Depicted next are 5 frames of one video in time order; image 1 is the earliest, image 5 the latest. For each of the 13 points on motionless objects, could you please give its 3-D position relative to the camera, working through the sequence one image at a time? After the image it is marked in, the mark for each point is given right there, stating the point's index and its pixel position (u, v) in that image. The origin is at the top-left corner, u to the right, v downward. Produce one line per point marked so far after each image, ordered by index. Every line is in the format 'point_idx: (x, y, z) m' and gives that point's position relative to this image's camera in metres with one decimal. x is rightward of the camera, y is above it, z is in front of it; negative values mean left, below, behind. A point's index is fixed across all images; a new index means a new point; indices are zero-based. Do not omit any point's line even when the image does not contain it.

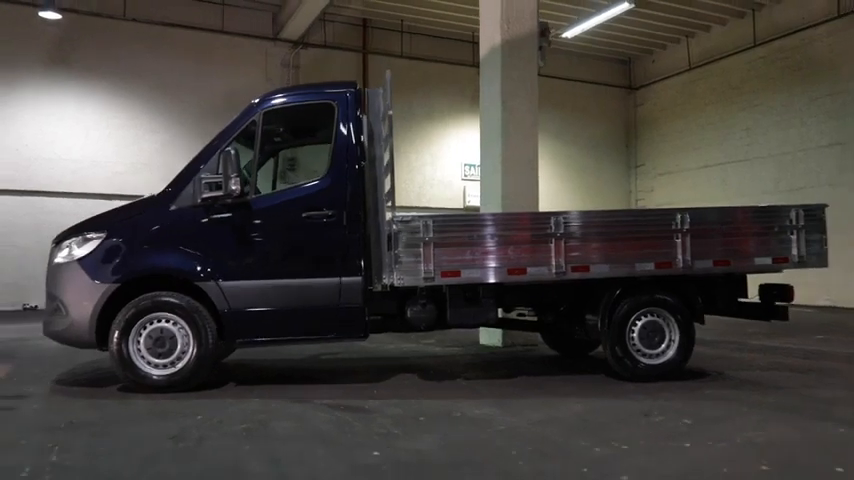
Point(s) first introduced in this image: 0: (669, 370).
0: (+2.4, -1.3, +5.4) m
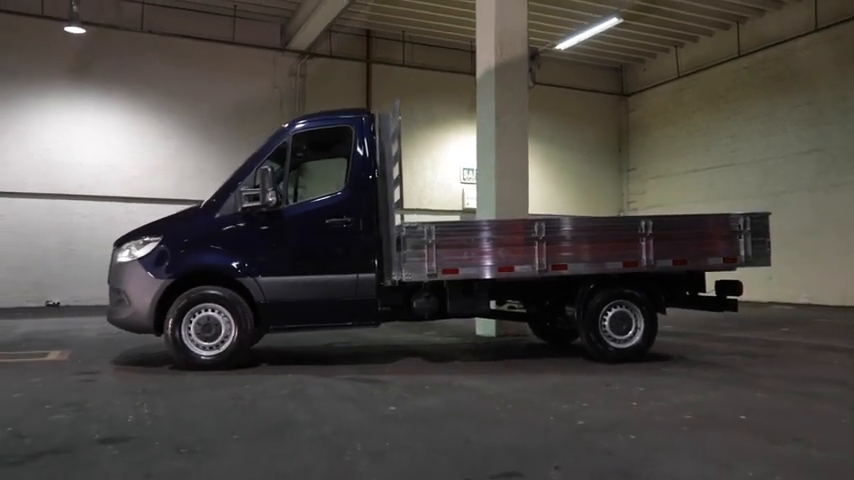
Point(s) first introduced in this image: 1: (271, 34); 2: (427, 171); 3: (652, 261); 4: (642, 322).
0: (+2.4, -1.3, +6.3) m
1: (-5.0, +6.7, +17.3) m
2: (0.0, +2.5, +18.8) m
3: (+2.6, -0.2, +6.2) m
4: (+2.5, -1.0, +6.4) m
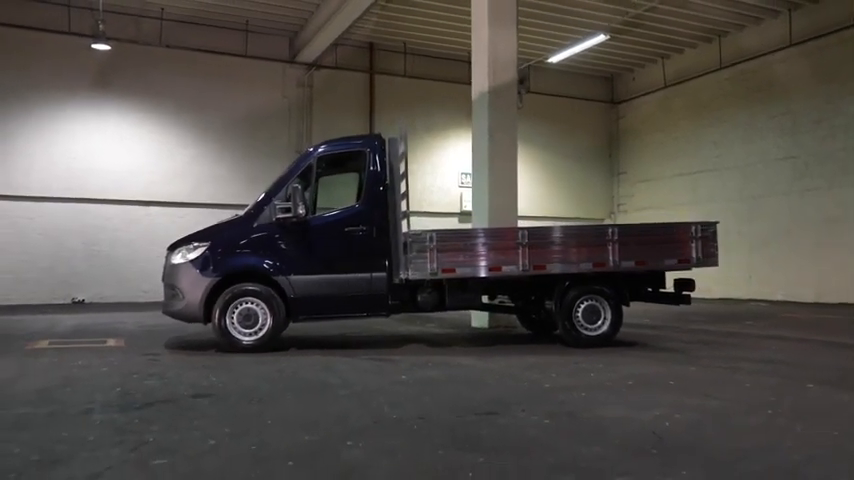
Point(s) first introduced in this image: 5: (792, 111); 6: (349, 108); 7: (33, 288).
0: (+2.5, -1.4, +7.5) m
1: (-5.0, +6.7, +18.5) m
2: (0.0, +2.4, +20.0) m
3: (+2.6, -0.3, +7.4) m
4: (+2.6, -1.0, +7.6) m
5: (+11.7, +4.1, +17.1) m
6: (-2.8, +4.7, +19.2) m
7: (-11.8, -1.4, +16.1) m
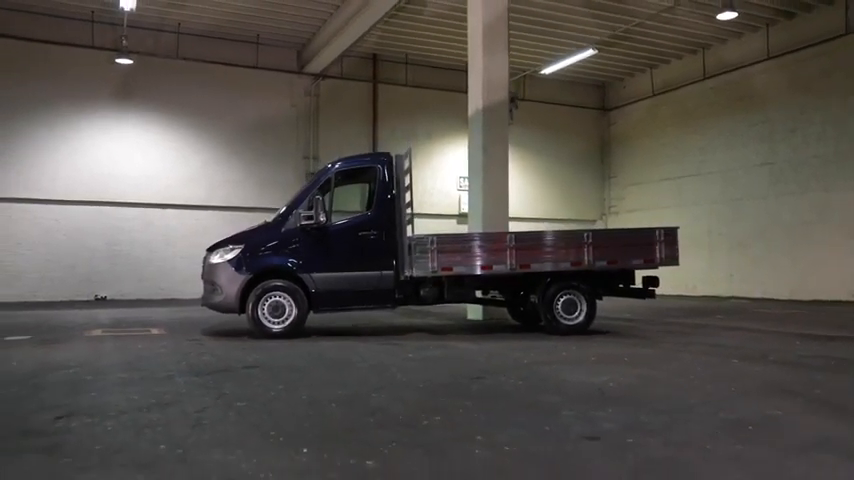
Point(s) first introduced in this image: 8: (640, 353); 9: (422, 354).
0: (+2.5, -1.4, +8.7) m
1: (-5.0, +6.6, +19.7) m
2: (0.0, +2.4, +21.2) m
3: (+2.6, -0.3, +8.6) m
4: (+2.6, -1.1, +8.8) m
5: (+11.7, +4.1, +18.3) m
6: (-2.8, +4.7, +20.4) m
7: (-11.8, -1.5, +17.3) m
8: (+2.7, -1.4, +6.8) m
9: (-0.1, -1.4, +6.6) m
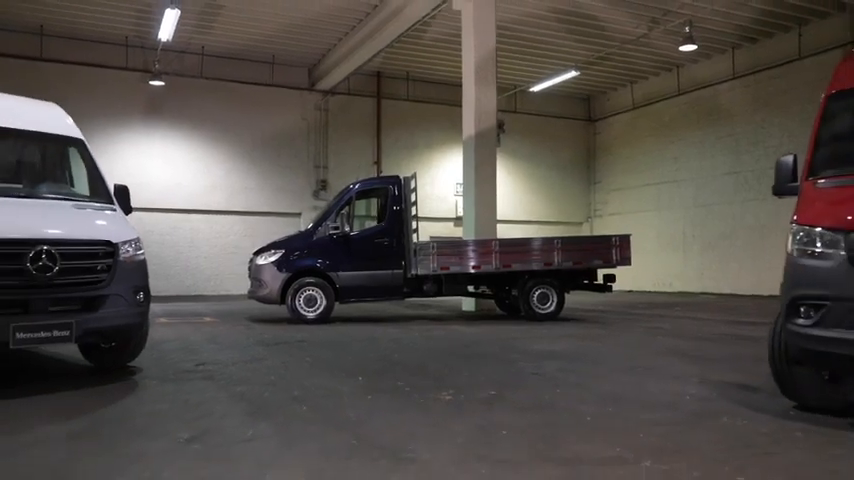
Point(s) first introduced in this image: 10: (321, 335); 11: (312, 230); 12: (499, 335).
0: (+2.5, -1.5, +10.9) m
1: (-5.0, +6.6, +21.7) m
2: (0.0, +2.3, +23.3) m
3: (+2.7, -0.4, +10.7) m
4: (+2.6, -1.2, +10.9) m
5: (+11.7, +4.0, +20.5) m
6: (-2.8, +4.6, +22.5) m
7: (-11.8, -1.6, +19.4) m
8: (+2.8, -1.6, +9.0) m
9: (0.0, -1.5, +8.7) m
10: (-1.7, -1.5, +8.5) m
11: (-2.3, +0.2, +10.4) m
12: (+1.1, -1.5, +8.6) m
